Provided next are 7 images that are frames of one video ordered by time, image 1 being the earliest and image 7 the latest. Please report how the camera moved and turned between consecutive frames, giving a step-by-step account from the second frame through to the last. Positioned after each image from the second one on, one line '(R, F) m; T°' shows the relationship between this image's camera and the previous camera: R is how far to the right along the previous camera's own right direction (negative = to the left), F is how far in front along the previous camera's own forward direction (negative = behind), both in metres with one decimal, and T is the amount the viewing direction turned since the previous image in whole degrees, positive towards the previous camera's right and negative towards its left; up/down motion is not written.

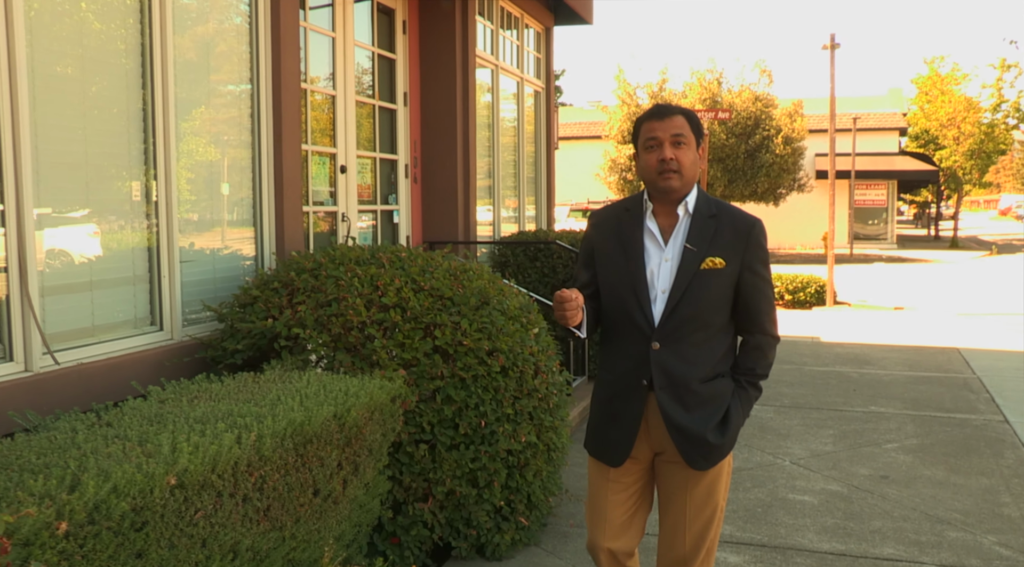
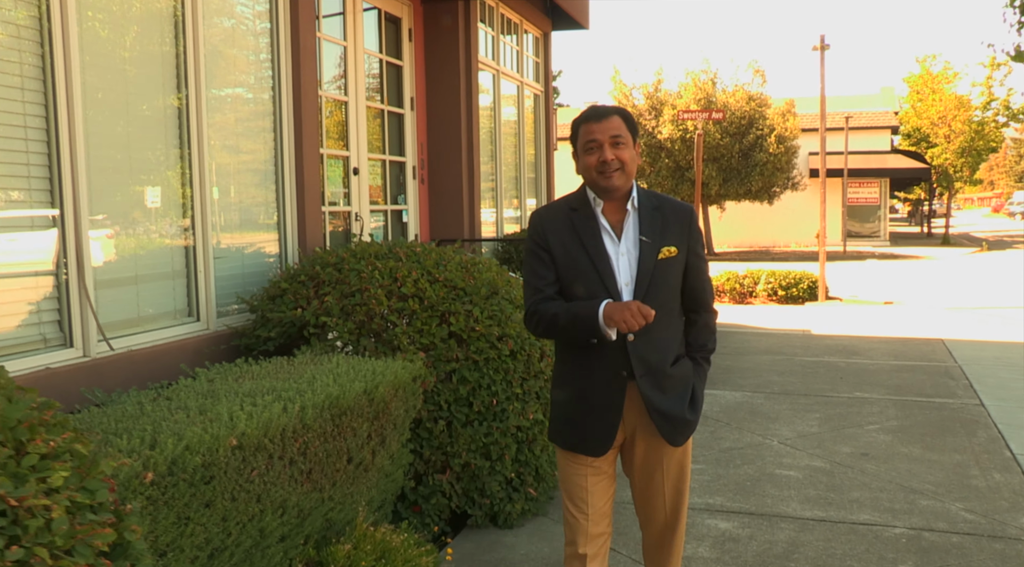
(-0.1, -0.4) m; 0°
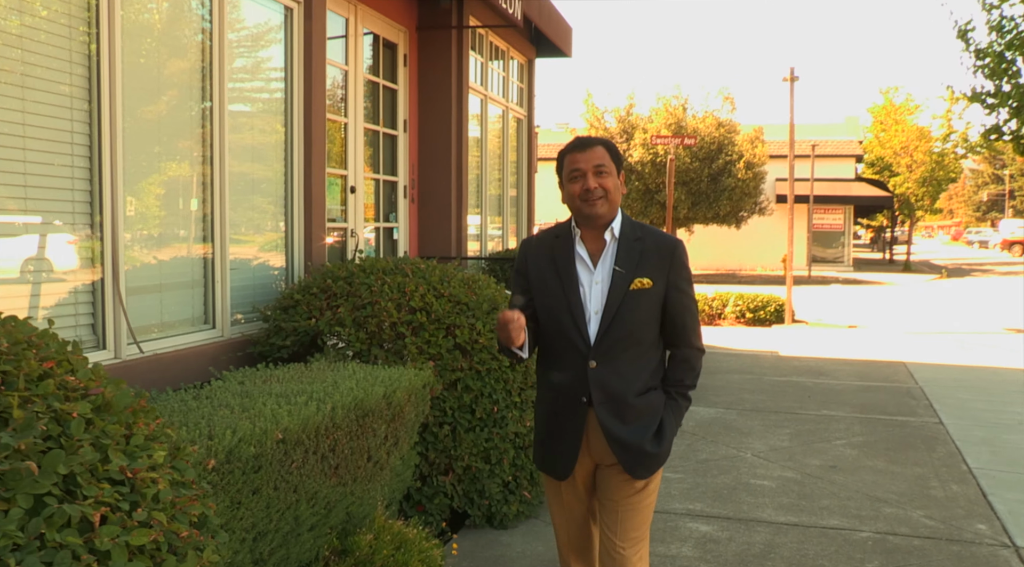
(-0.2, -0.3) m; +2°
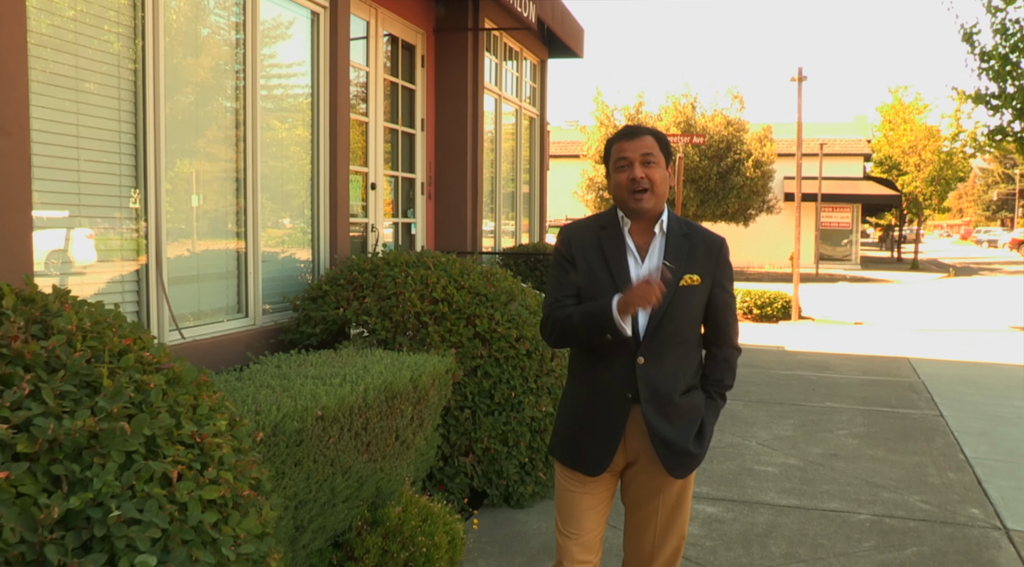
(-0.1, -0.2) m; -1°
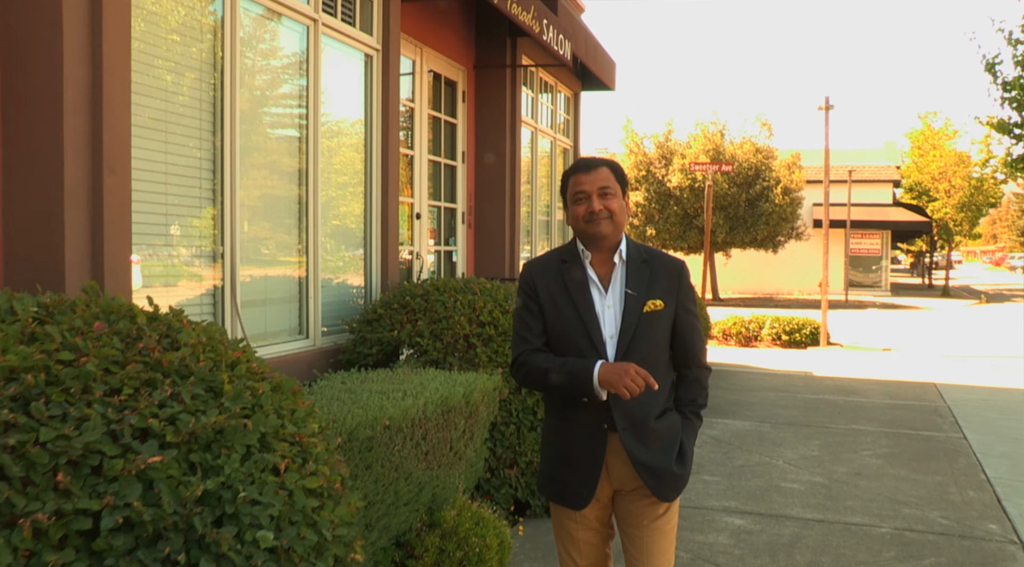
(-0.1, -0.4) m; -2°
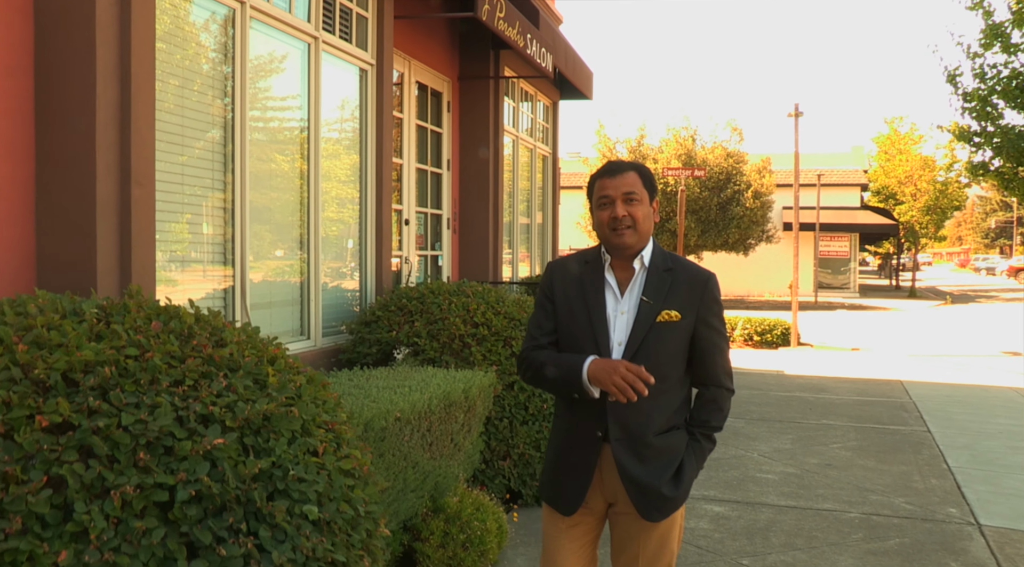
(-0.1, -0.3) m; +2°
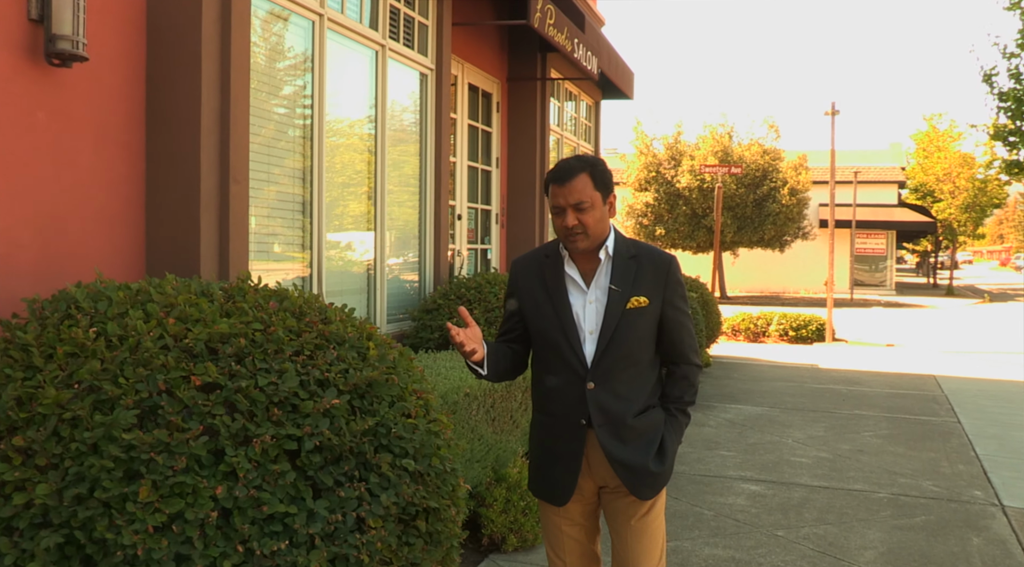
(-0.1, -0.4) m; -2°
